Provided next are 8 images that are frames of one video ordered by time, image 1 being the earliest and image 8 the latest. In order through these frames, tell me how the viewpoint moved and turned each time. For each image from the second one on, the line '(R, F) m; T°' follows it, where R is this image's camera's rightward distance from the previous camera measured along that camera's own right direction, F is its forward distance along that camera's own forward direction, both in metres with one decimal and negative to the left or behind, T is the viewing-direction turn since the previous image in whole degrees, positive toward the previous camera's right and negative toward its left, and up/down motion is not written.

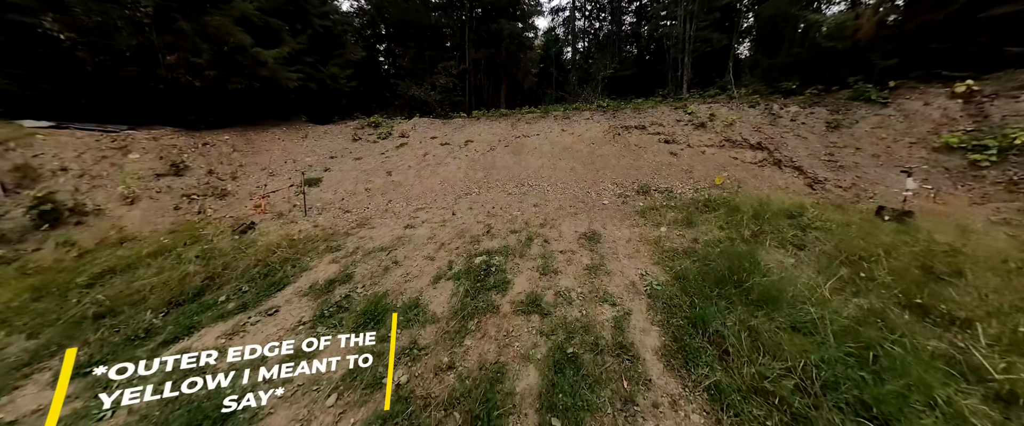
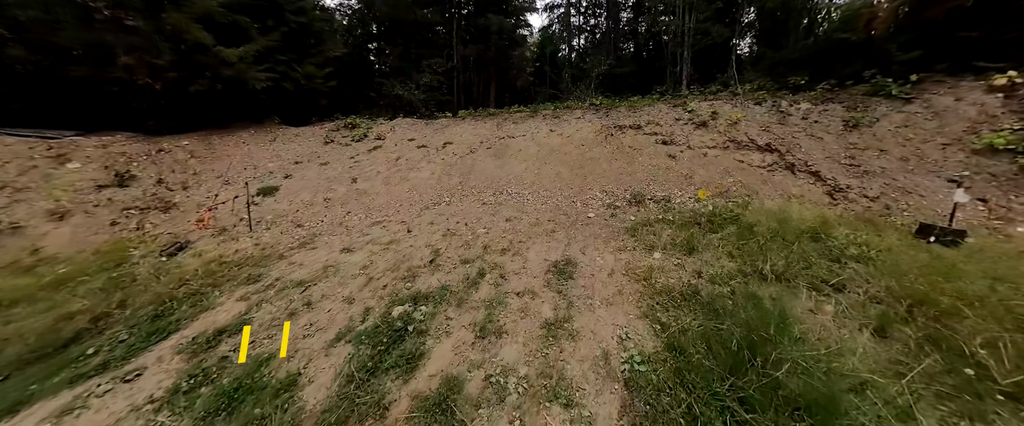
(+0.4, +0.7) m; 0°
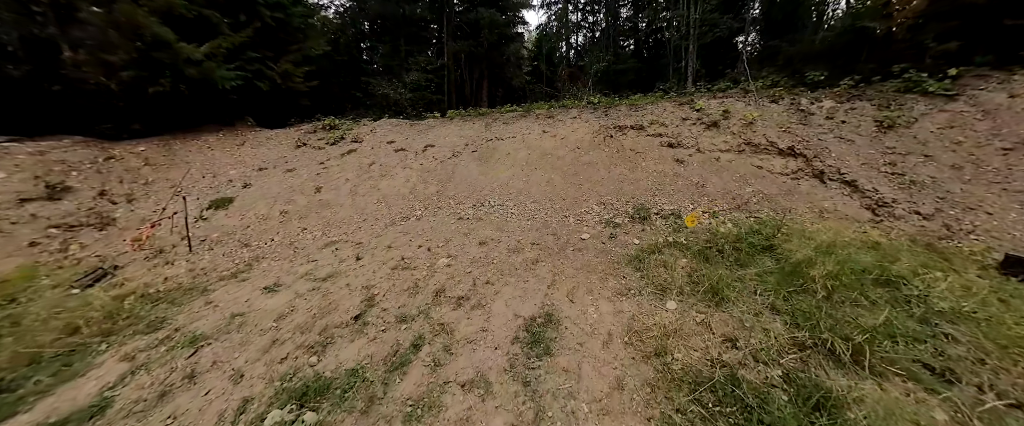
(+0.3, +0.7) m; 0°
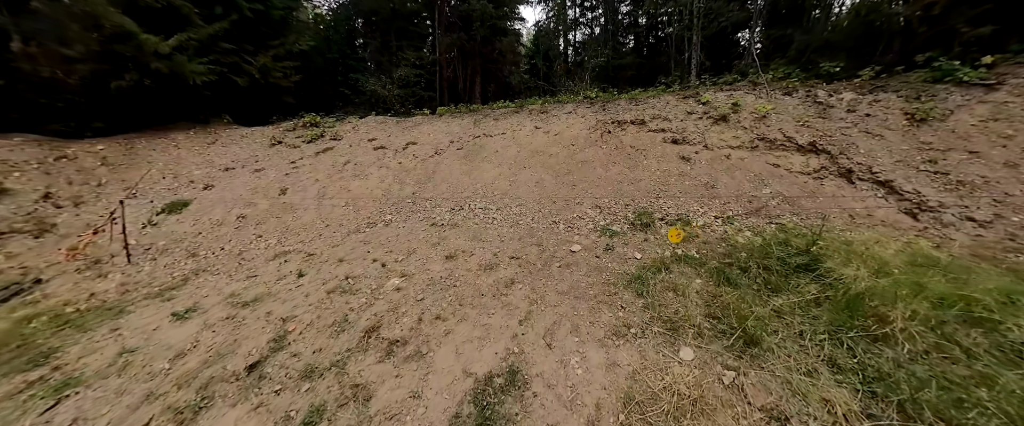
(+0.2, +0.5) m; 0°
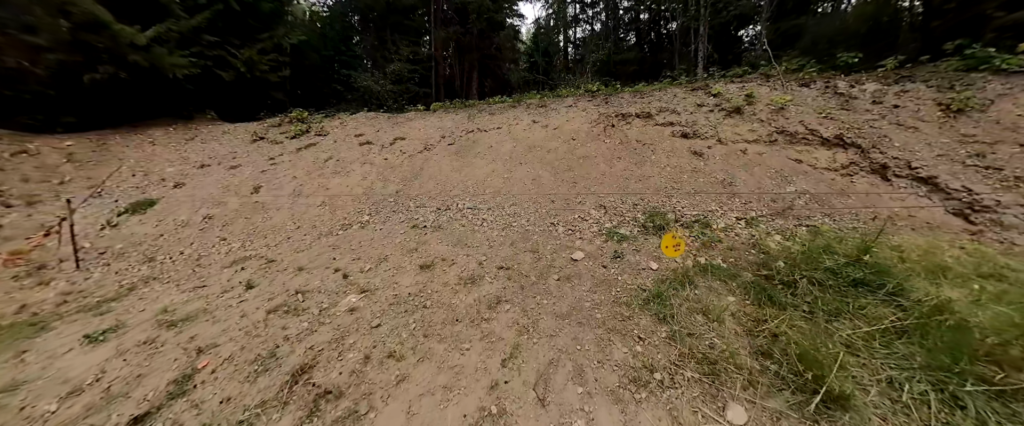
(+0.1, +0.4) m; 0°
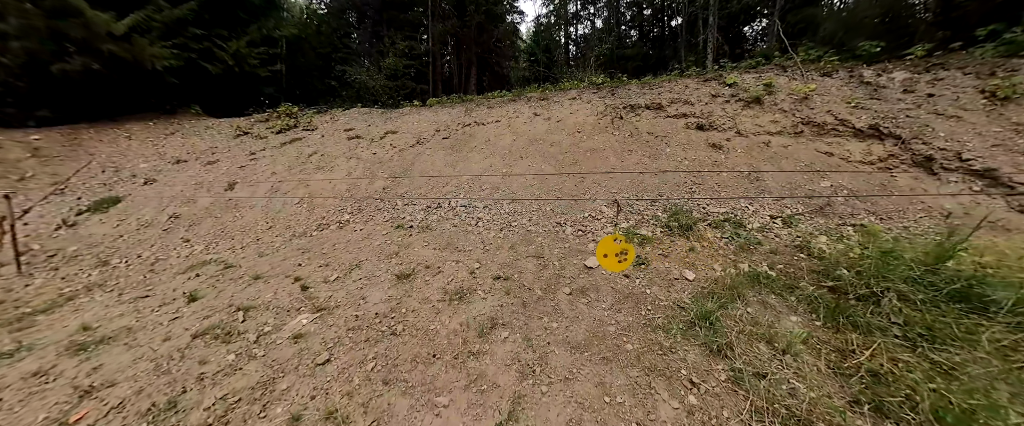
(0.0, +0.4) m; 0°
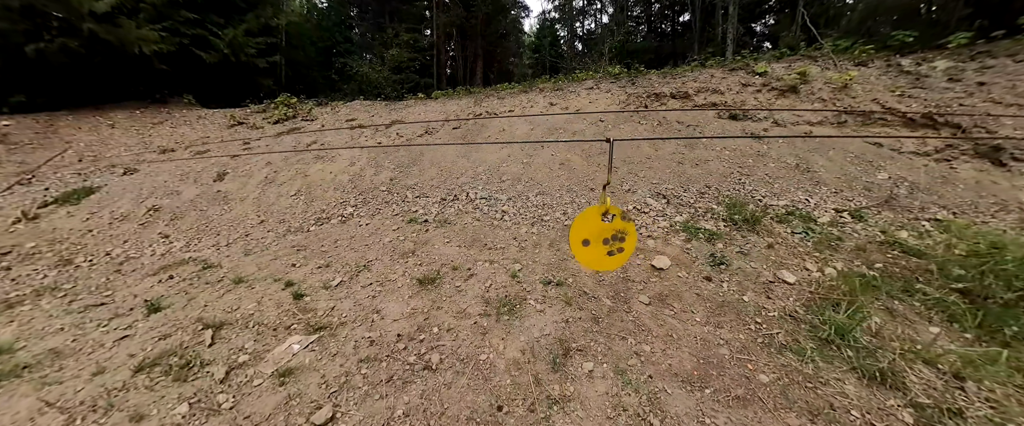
(-0.2, +0.3) m; 0°
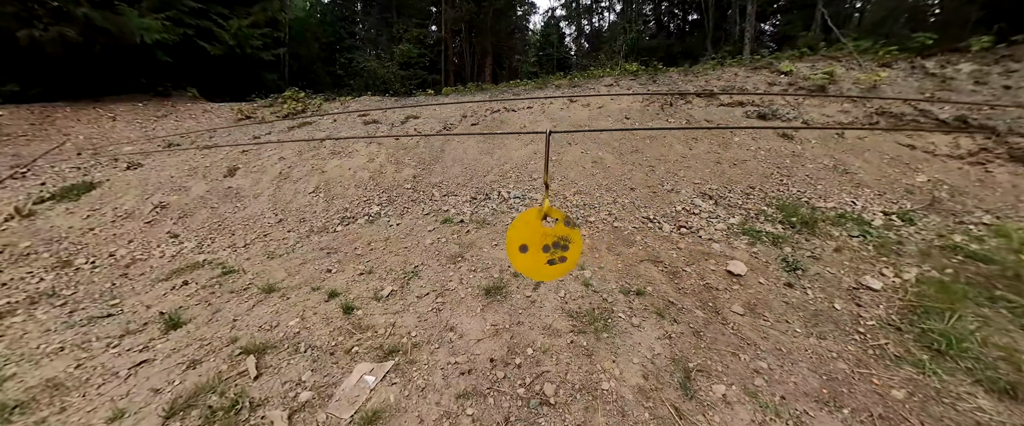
(-0.3, +0.1) m; 0°
